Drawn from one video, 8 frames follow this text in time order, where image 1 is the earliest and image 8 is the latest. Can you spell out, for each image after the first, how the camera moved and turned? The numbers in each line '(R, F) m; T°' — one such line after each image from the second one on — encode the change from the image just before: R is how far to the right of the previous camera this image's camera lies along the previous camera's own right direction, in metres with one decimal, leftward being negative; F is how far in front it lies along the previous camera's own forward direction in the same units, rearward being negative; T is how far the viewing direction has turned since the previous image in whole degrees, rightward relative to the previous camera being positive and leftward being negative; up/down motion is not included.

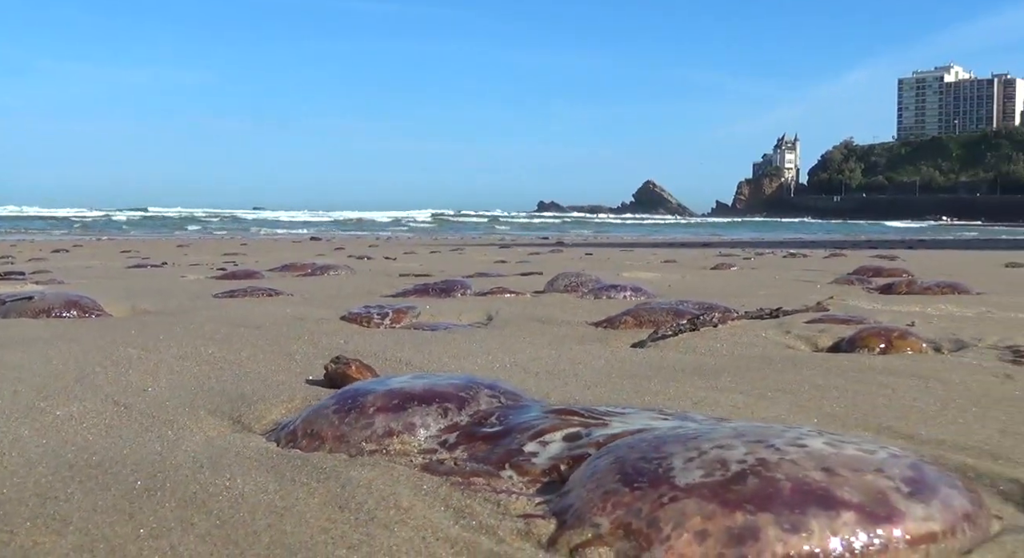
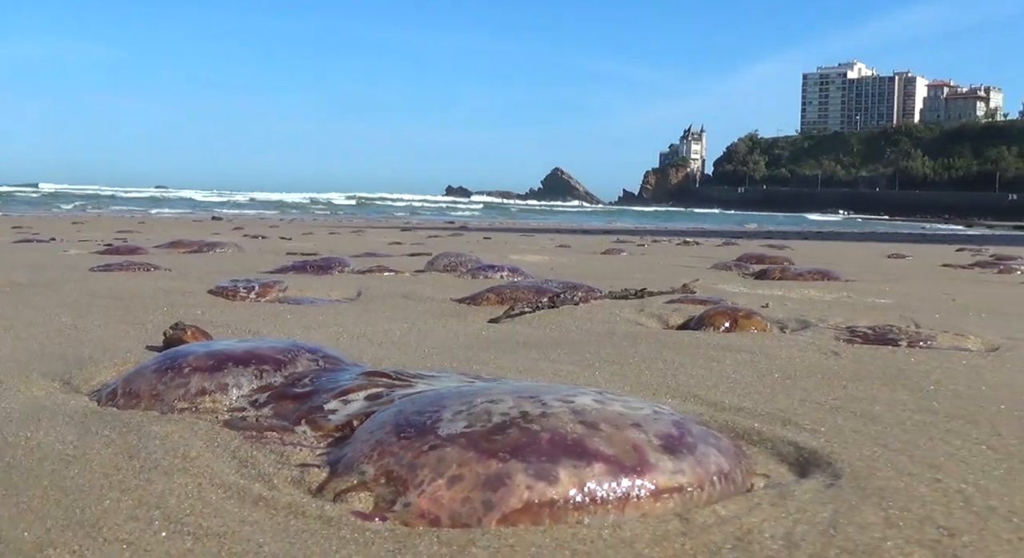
(+0.6, -0.1) m; +3°
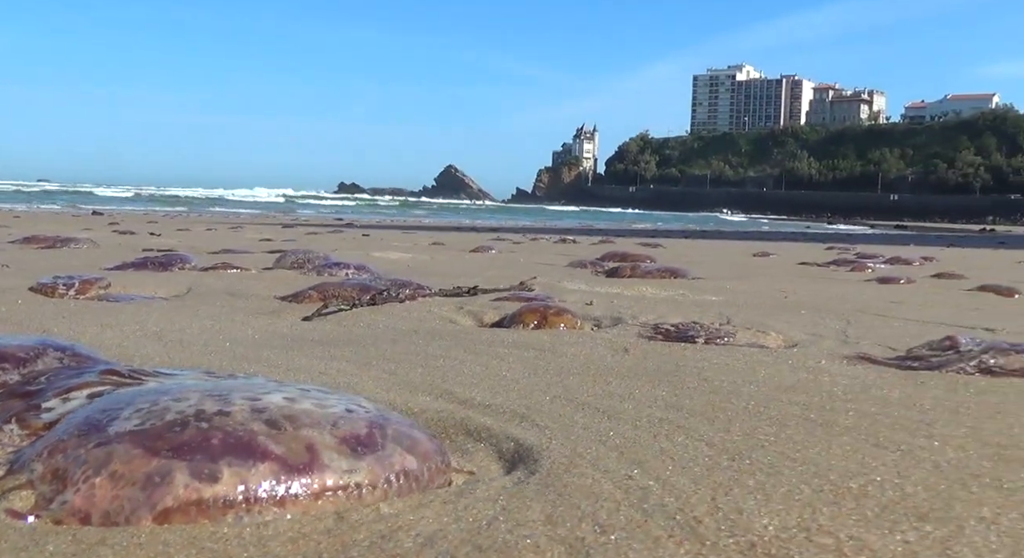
(+0.9, 0.0) m; +2°
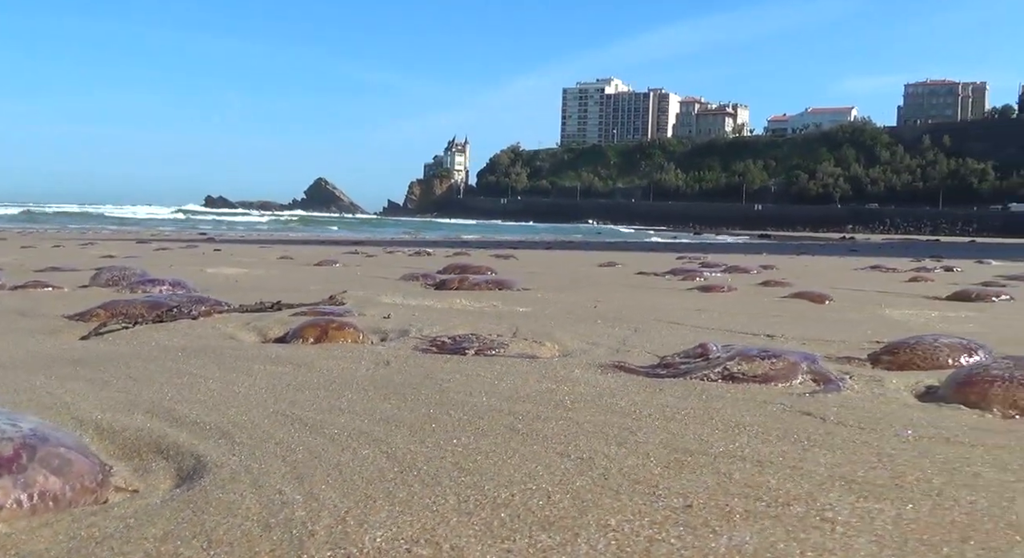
(+1.0, -0.1) m; +3°
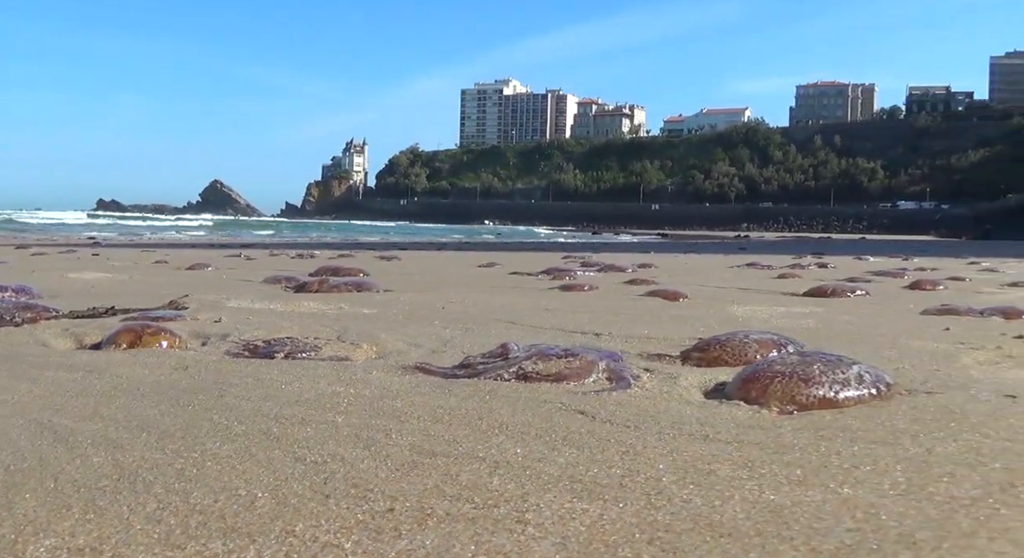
(+0.9, 0.0) m; +2°
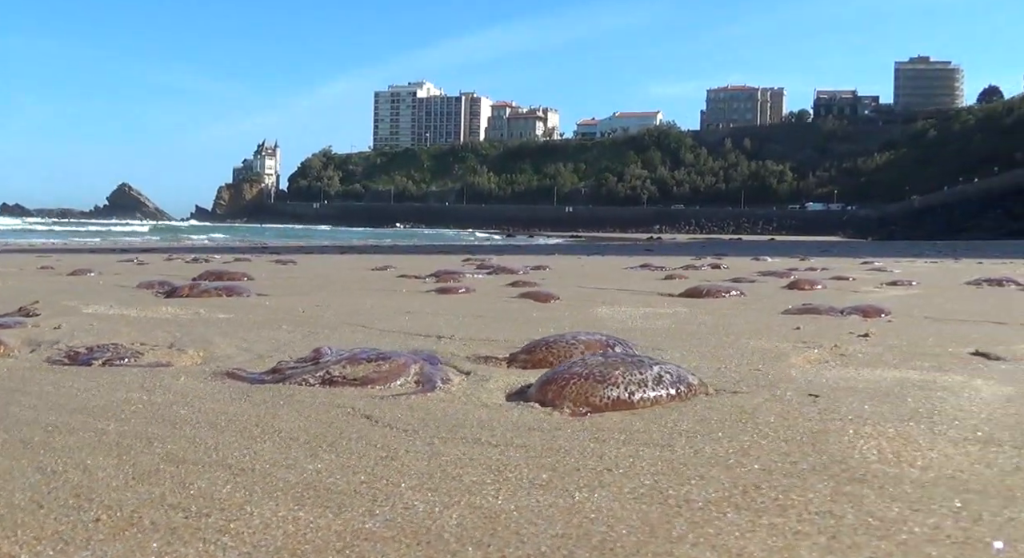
(+0.9, 0.0) m; +1°
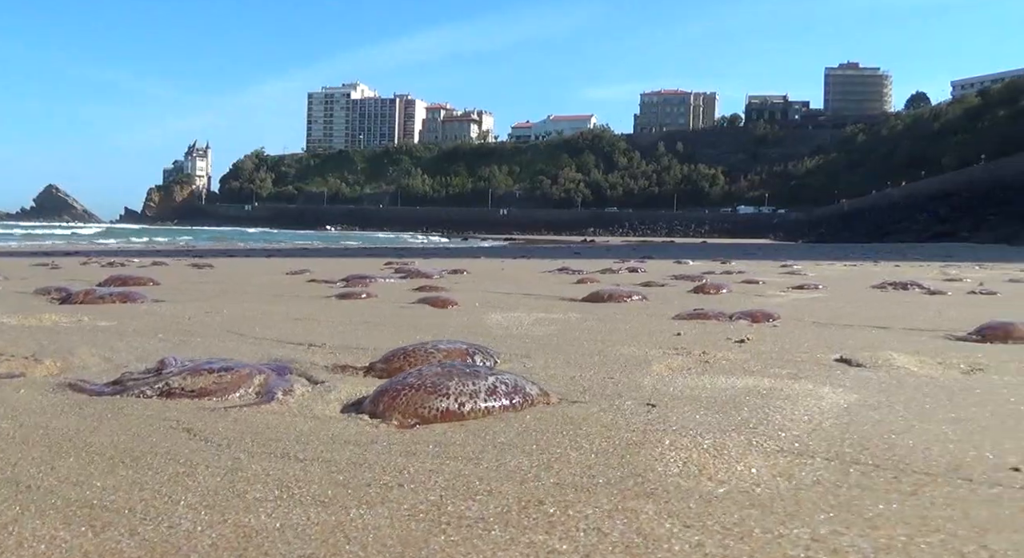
(+0.8, 0.0) m; 0°
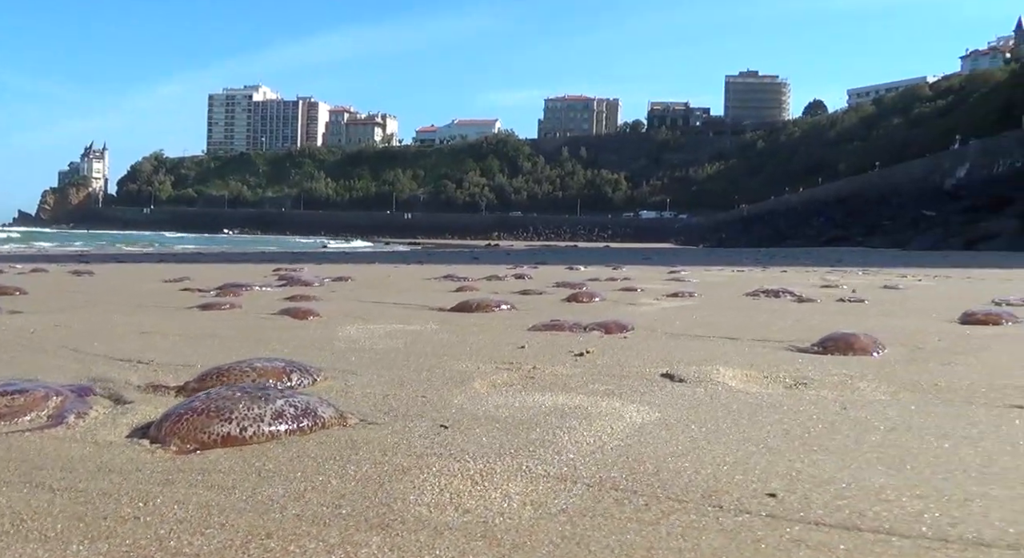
(+0.9, 0.0) m; +2°
